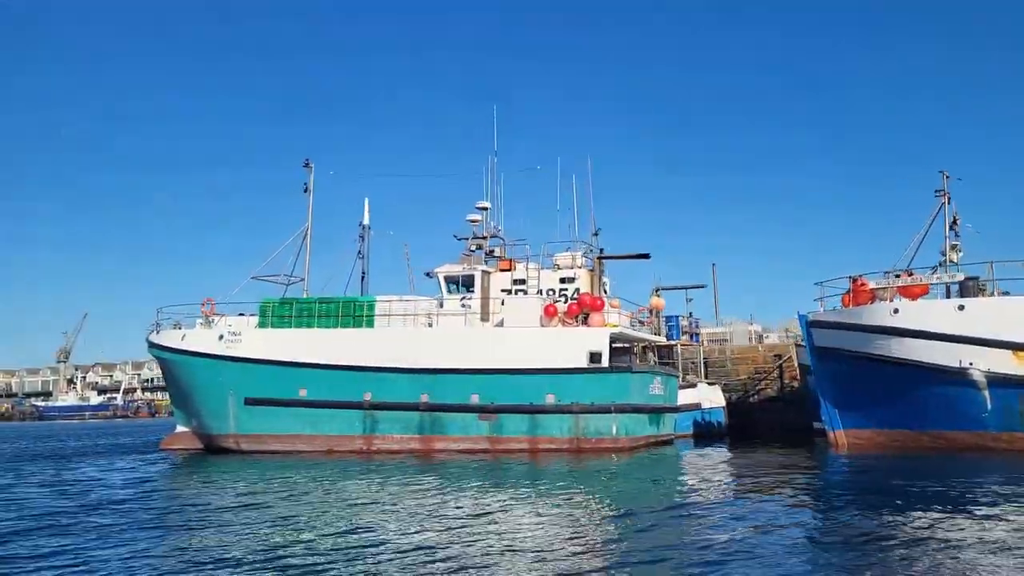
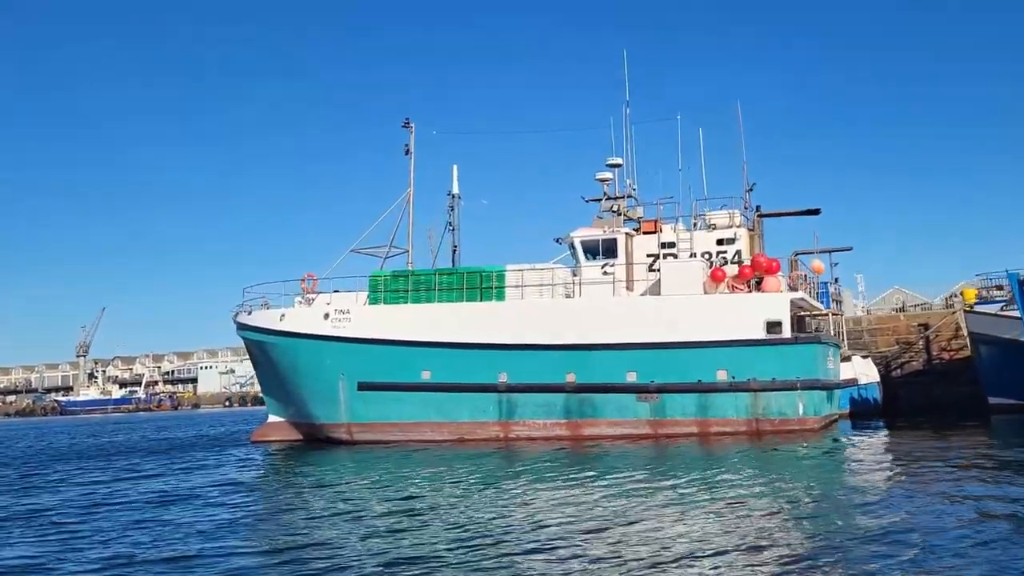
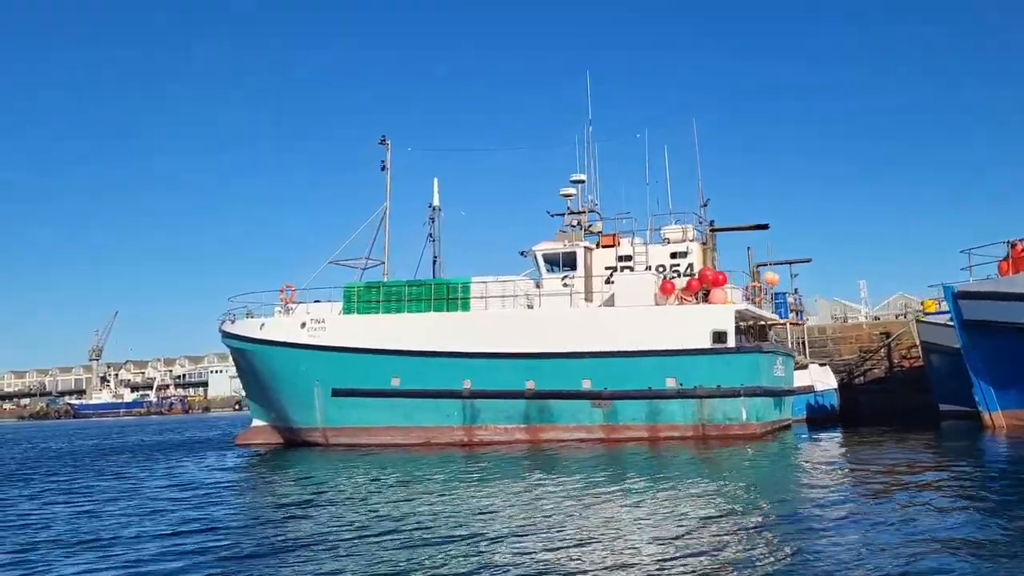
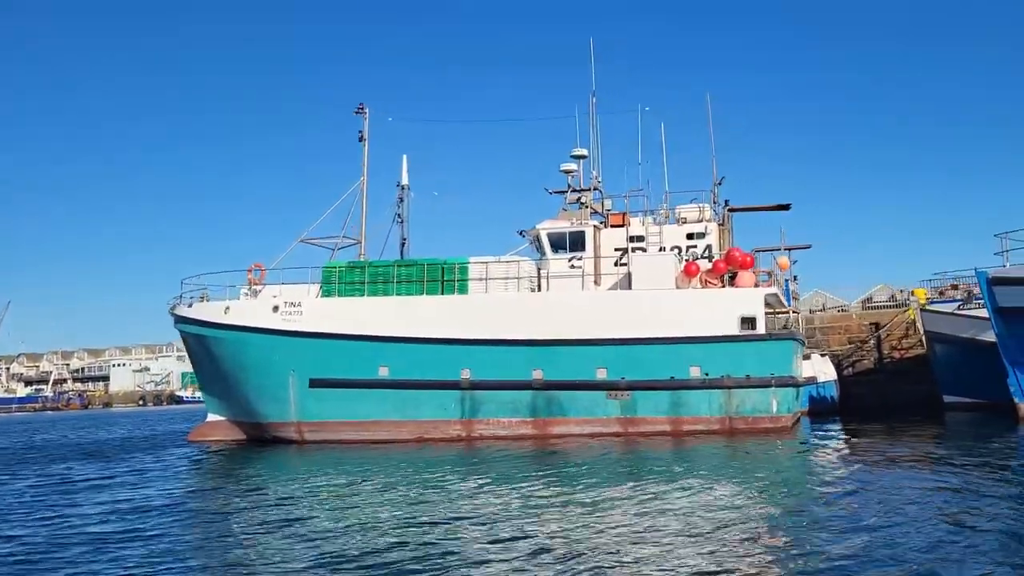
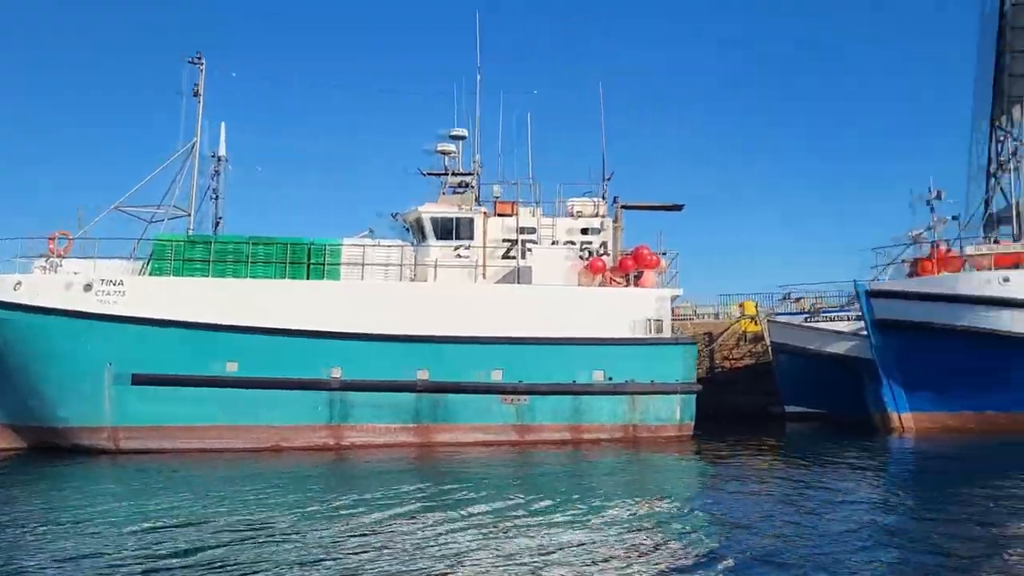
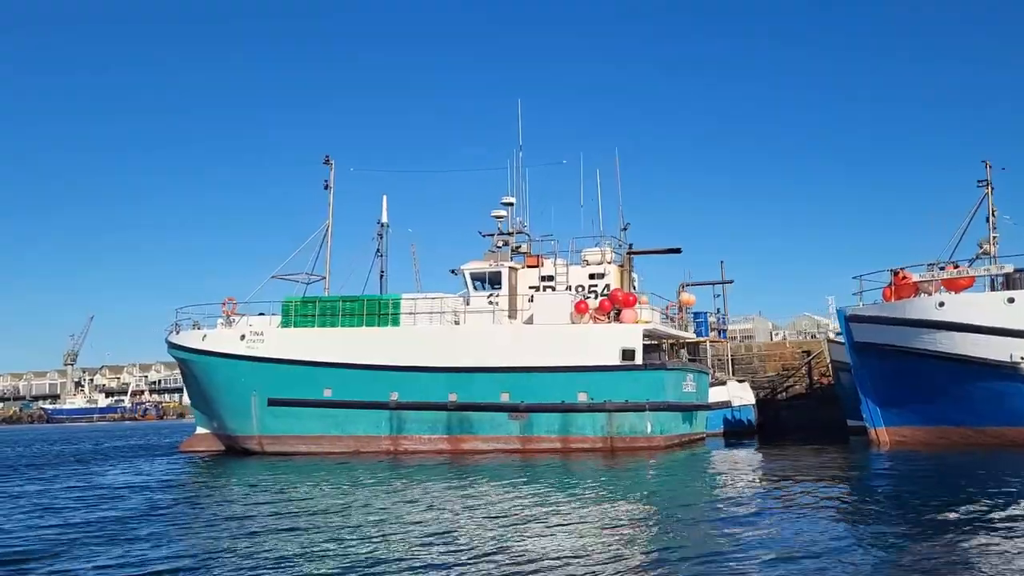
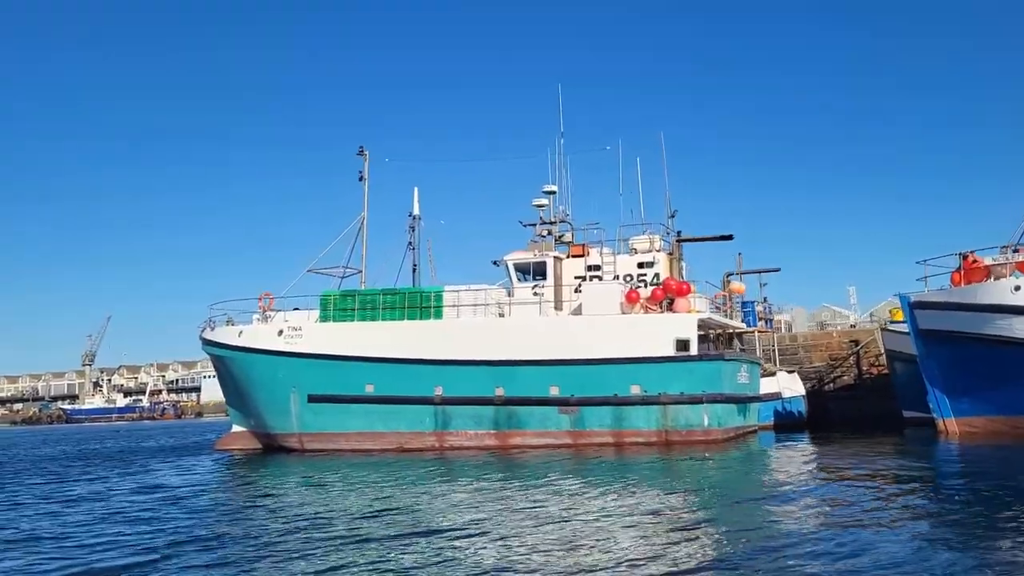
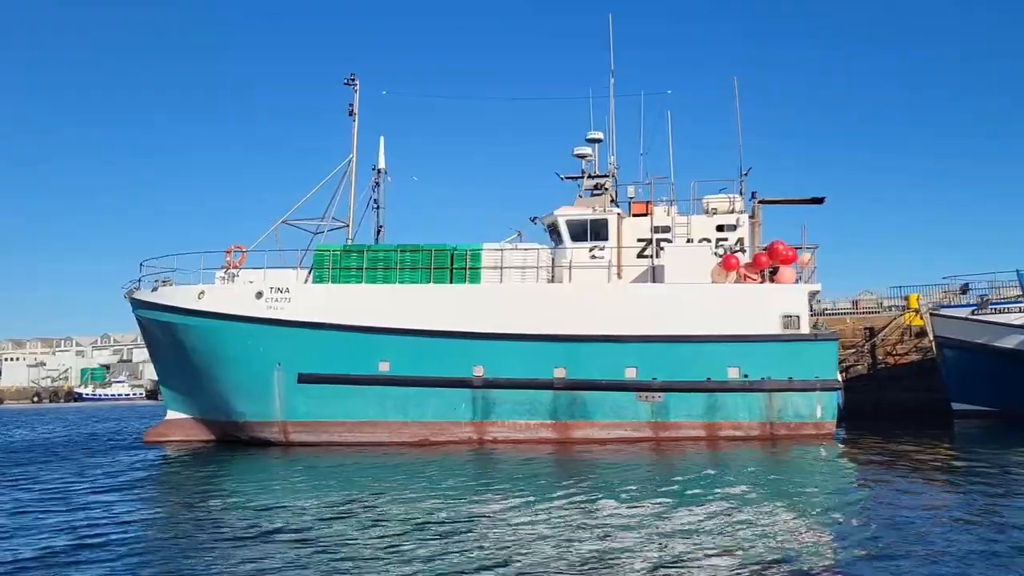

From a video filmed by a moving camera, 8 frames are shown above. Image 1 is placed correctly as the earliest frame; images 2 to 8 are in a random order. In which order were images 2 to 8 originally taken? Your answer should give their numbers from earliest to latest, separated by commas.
6, 7, 3, 2, 4, 8, 5
